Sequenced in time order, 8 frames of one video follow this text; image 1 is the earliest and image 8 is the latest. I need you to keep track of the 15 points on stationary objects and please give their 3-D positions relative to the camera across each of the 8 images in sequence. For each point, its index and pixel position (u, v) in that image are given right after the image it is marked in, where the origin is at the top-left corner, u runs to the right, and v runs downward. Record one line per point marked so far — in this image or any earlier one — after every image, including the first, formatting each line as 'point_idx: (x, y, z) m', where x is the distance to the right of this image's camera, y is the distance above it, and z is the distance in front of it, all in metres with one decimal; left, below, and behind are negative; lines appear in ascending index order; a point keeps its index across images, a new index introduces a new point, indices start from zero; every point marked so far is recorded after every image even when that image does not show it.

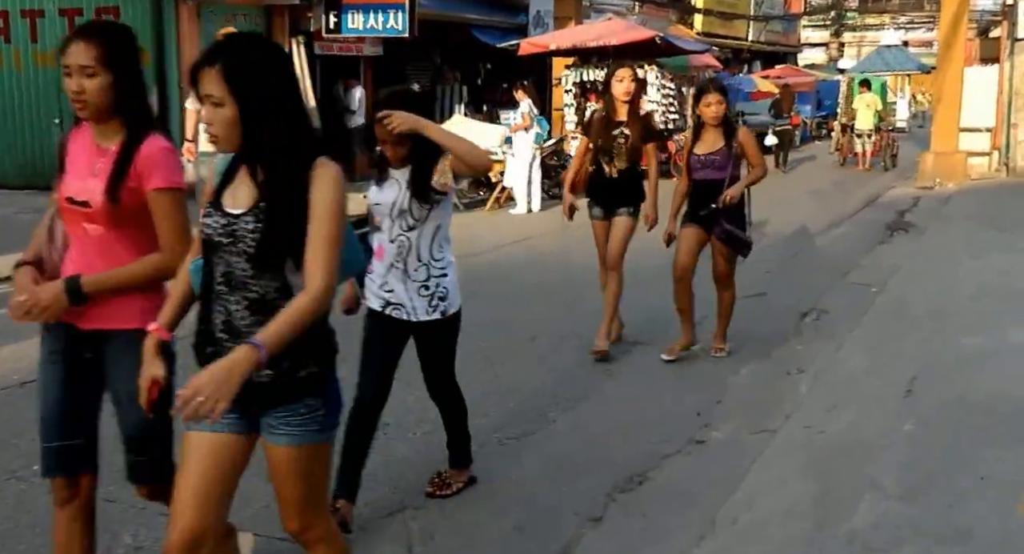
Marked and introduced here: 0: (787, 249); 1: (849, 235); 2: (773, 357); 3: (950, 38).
0: (+2.8, +0.3, +12.1) m
1: (+3.8, +0.5, +13.3) m
2: (+1.6, -0.5, +7.2) m
3: (+6.4, +3.5, +17.4) m
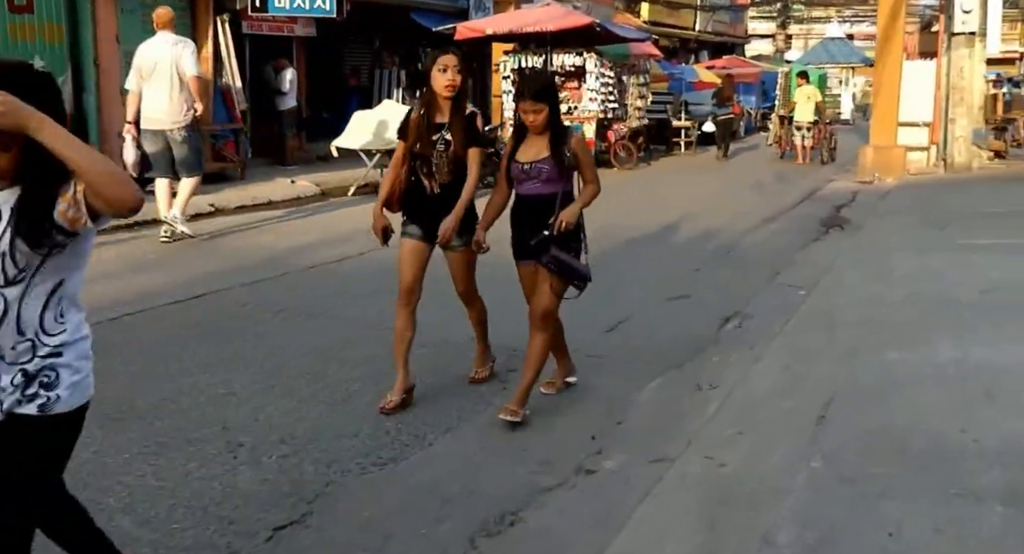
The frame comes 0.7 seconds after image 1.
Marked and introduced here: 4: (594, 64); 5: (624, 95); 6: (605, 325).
0: (+2.0, +0.3, +11.5) m
1: (+2.9, +0.5, +12.8) m
2: (+1.0, -0.5, +6.7) m
3: (+5.4, +3.5, +17.0) m
4: (+1.3, +3.3, +18.2) m
5: (+1.8, +3.0, +19.6) m
6: (+0.6, -0.3, +7.7) m
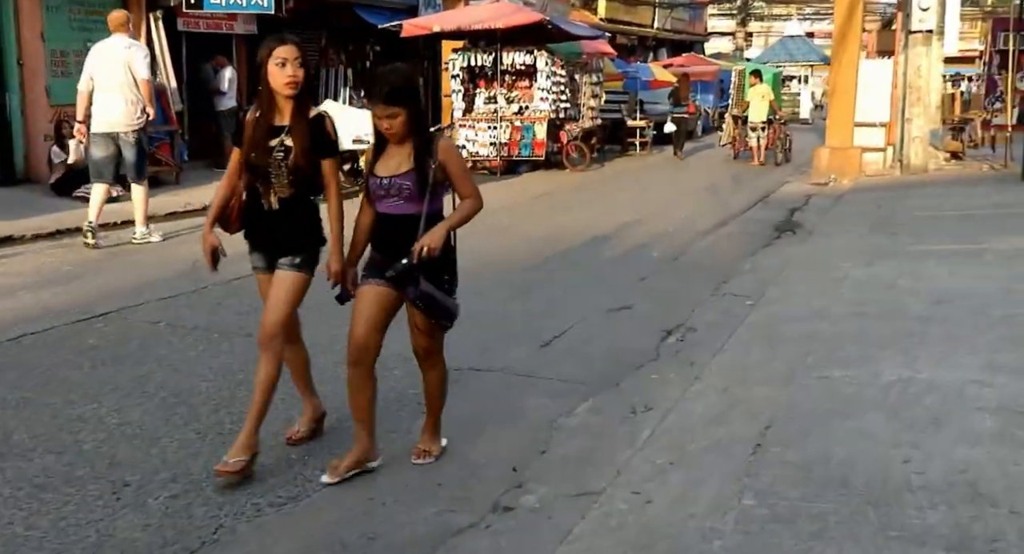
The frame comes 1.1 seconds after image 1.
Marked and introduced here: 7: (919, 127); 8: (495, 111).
0: (+1.5, +0.2, +11.2) m
1: (+2.3, +0.4, +12.5) m
2: (+0.6, -0.6, +6.3) m
3: (+4.7, +3.5, +16.7) m
4: (+0.5, +3.2, +17.8) m
5: (+1.0, +3.0, +19.3) m
6: (+0.2, -0.4, +7.3) m
7: (+5.8, +2.1, +16.9) m
8: (-0.2, +2.5, +18.1) m
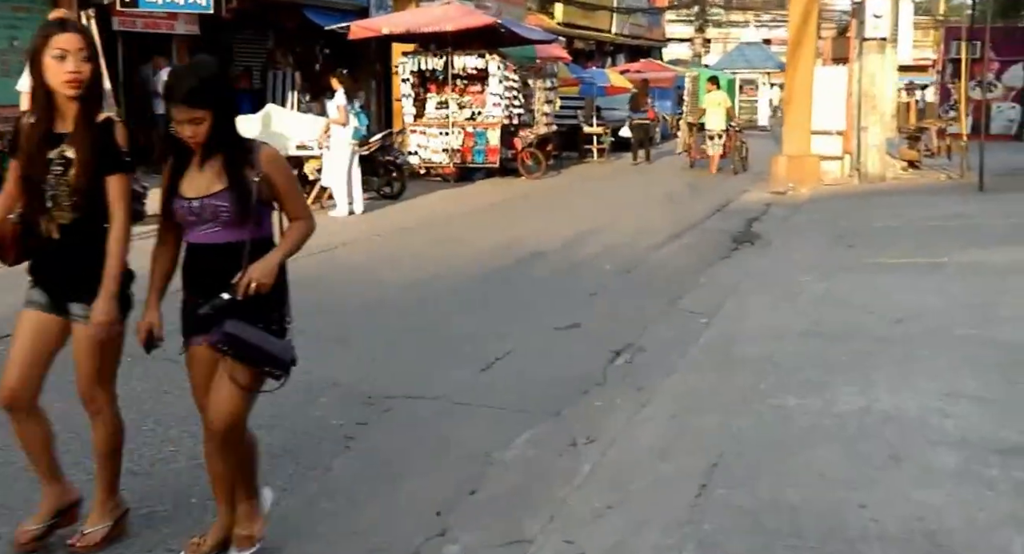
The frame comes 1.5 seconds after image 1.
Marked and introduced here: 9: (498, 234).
0: (+1.0, +0.1, +10.8) m
1: (+1.8, +0.3, +12.1) m
2: (+0.2, -0.7, +5.9) m
3: (+4.0, +3.3, +16.5) m
4: (-0.2, +3.1, +17.4) m
5: (+0.3, +2.8, +18.9) m
6: (-0.2, -0.5, +6.9) m
7: (+5.1, +2.0, +16.7) m
8: (-1.0, +2.4, +17.7) m
9: (-0.1, +0.5, +12.5) m
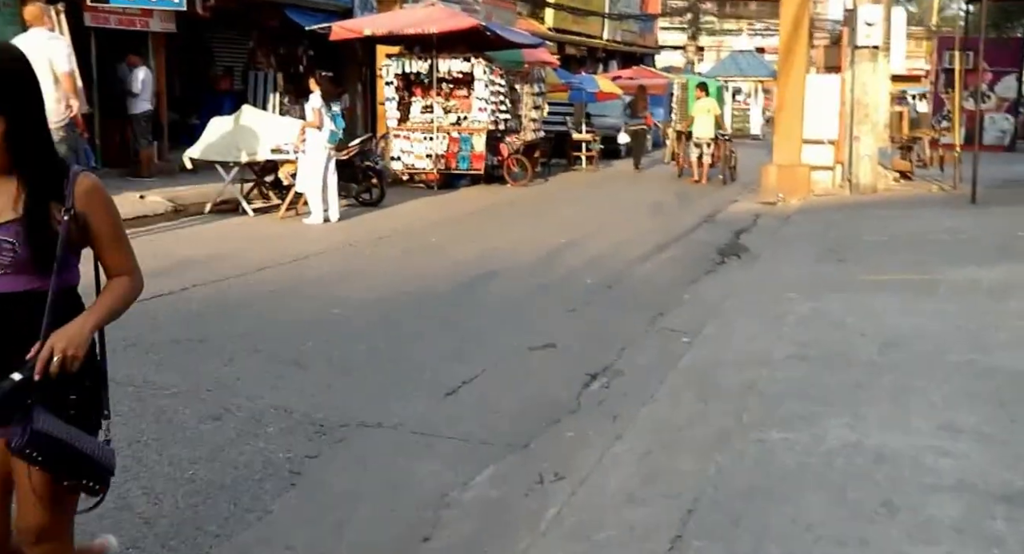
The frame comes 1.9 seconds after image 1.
0: (+0.8, 0.0, +10.4) m
1: (+1.6, +0.2, +11.7) m
2: (+0.1, -0.8, +5.5) m
3: (+3.8, +3.2, +16.1) m
4: (-0.4, +2.9, +17.0) m
5: (+0.1, +2.7, +18.5) m
6: (-0.4, -0.6, +6.4) m
7: (+4.9, +1.8, +16.3) m
8: (-1.2, +2.3, +17.3) m
9: (-0.3, +0.3, +12.1) m
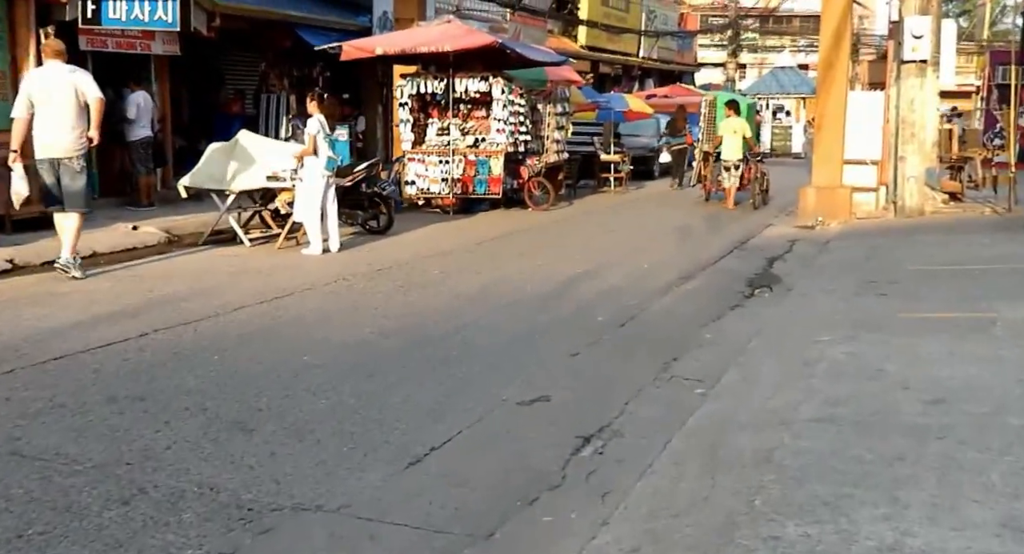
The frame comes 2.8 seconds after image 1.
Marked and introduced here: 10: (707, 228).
0: (+0.8, -0.3, +9.4) m
1: (+1.7, -0.1, +10.7) m
2: (-0.1, -1.0, +4.5) m
3: (+4.0, +2.8, +15.0) m
4: (-0.2, +2.5, +16.1) m
5: (+0.4, +2.2, +17.6) m
6: (-0.5, -0.8, +5.5) m
7: (+5.1, +1.4, +15.2) m
8: (-0.9, +1.8, +16.4) m
9: (-0.2, 0.0, +11.2) m
10: (+2.5, +0.6, +15.1) m
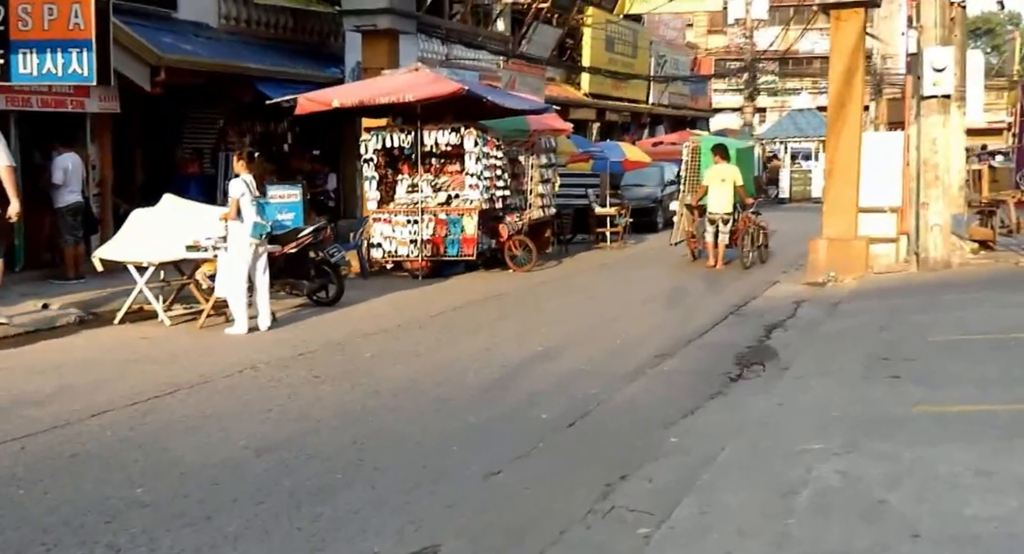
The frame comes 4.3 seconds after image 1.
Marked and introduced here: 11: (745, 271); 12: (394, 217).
0: (+0.3, -0.9, +7.7) m
1: (+1.3, -0.7, +8.9) m
2: (-0.7, -1.4, +2.8) m
3: (+3.7, +2.1, +13.3) m
4: (-0.5, +1.7, +14.5) m
5: (+0.1, +1.3, +15.9) m
6: (-1.0, -1.3, +3.8) m
7: (+4.8, +0.7, +13.4) m
8: (-1.2, +0.9, +14.8) m
9: (-0.6, -0.6, +9.5) m
10: (+2.2, -0.1, +13.3) m
11: (+2.7, +0.1, +14.1) m
12: (-1.4, +0.8, +14.8) m
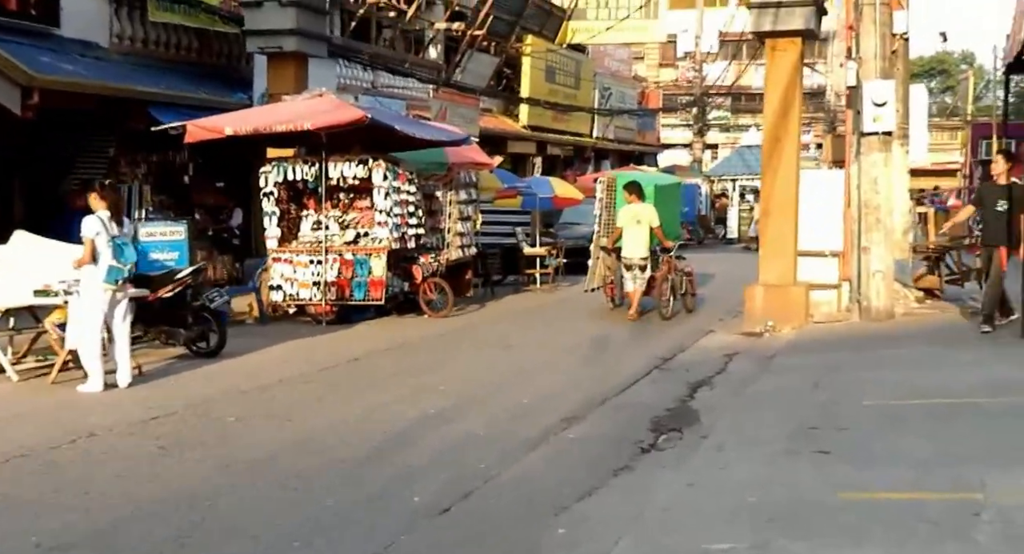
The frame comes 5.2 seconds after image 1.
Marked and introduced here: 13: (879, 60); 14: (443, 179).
0: (-0.4, -1.2, +6.5) m
1: (+0.5, -1.1, +7.8) m
2: (-1.3, -1.6, +1.6) m
3: (+2.8, +1.6, +12.4) m
4: (-1.4, +1.2, +13.4) m
5: (-0.9, +0.8, +14.8) m
6: (-1.7, -1.5, +2.6) m
7: (+3.9, +0.2, +12.4) m
8: (-2.1, +0.4, +13.6) m
9: (-1.5, -1.0, +8.3) m
10: (+1.2, -0.6, +12.2) m
11: (+1.8, -0.5, +13.0) m
12: (-2.4, +0.3, +13.7) m
13: (+3.8, +2.2, +12.2) m
14: (-0.8, +1.3, +15.0) m
